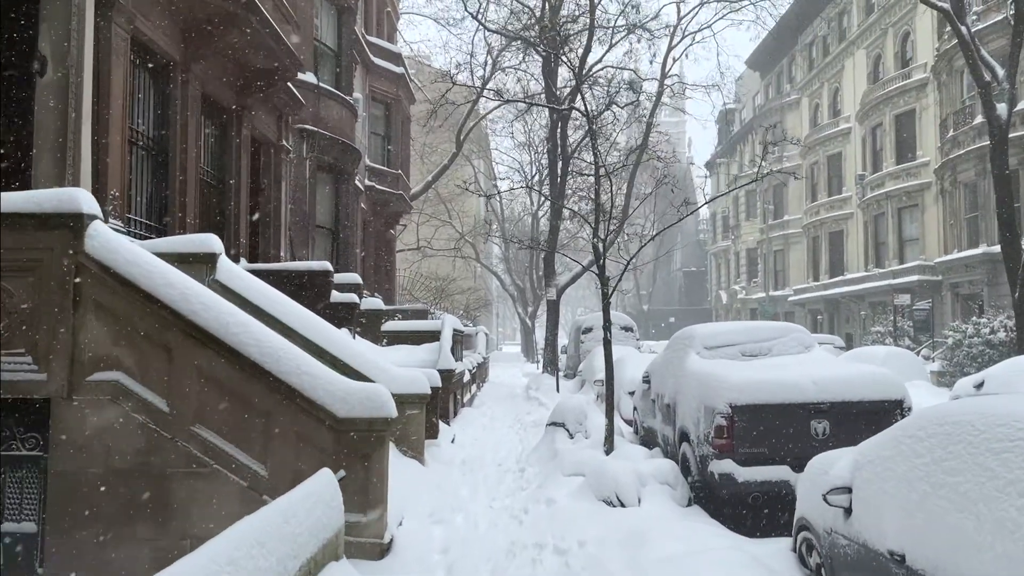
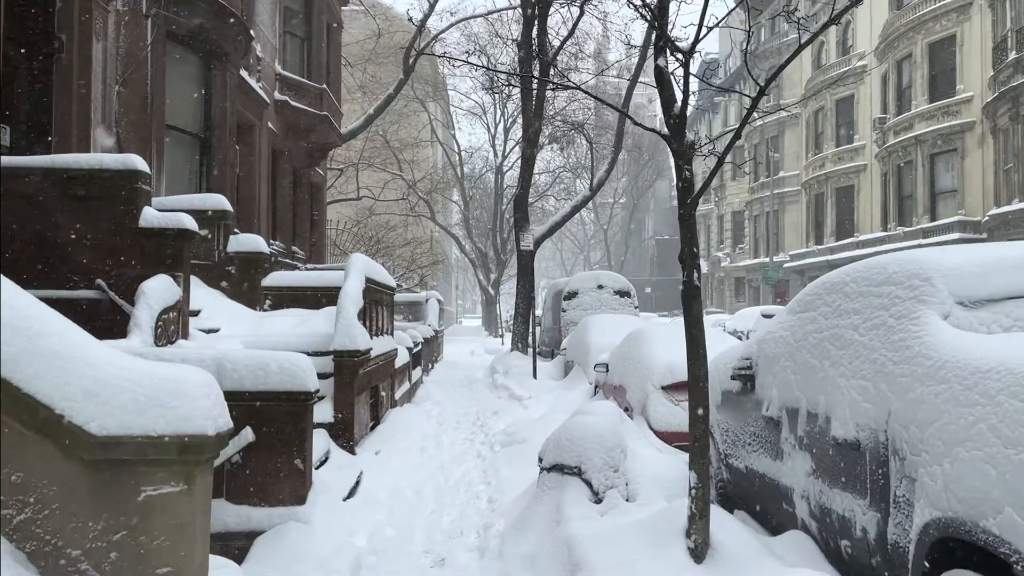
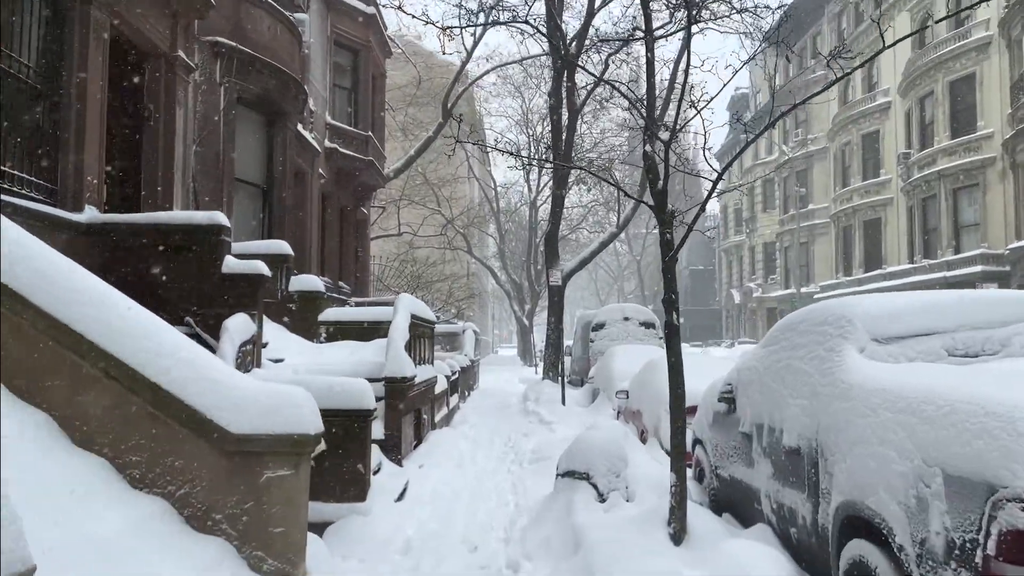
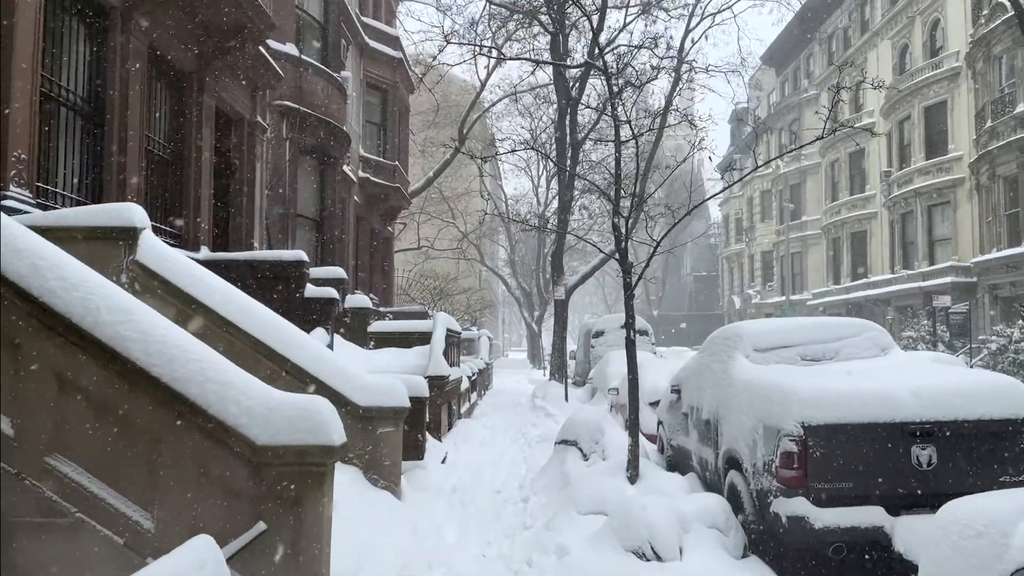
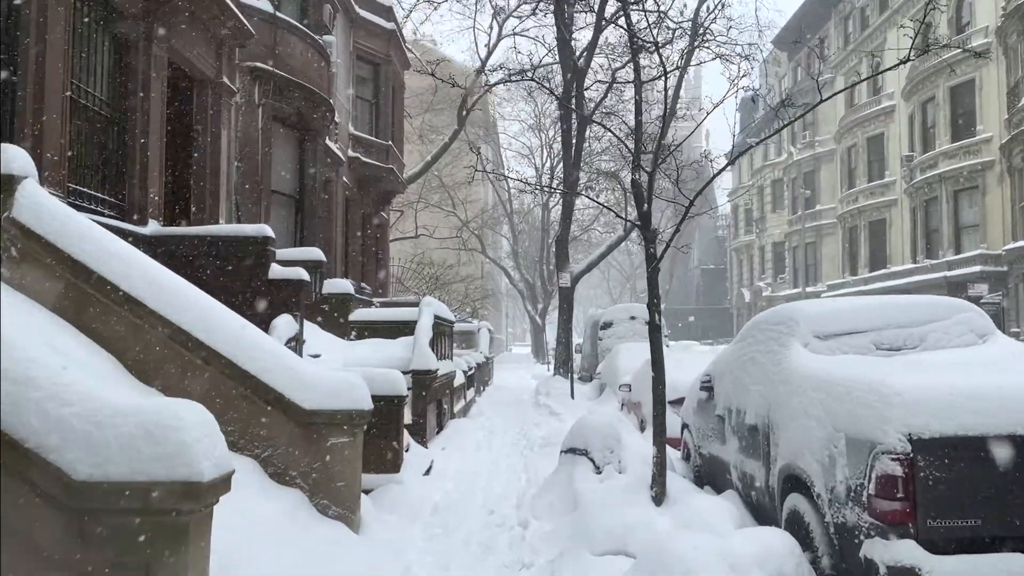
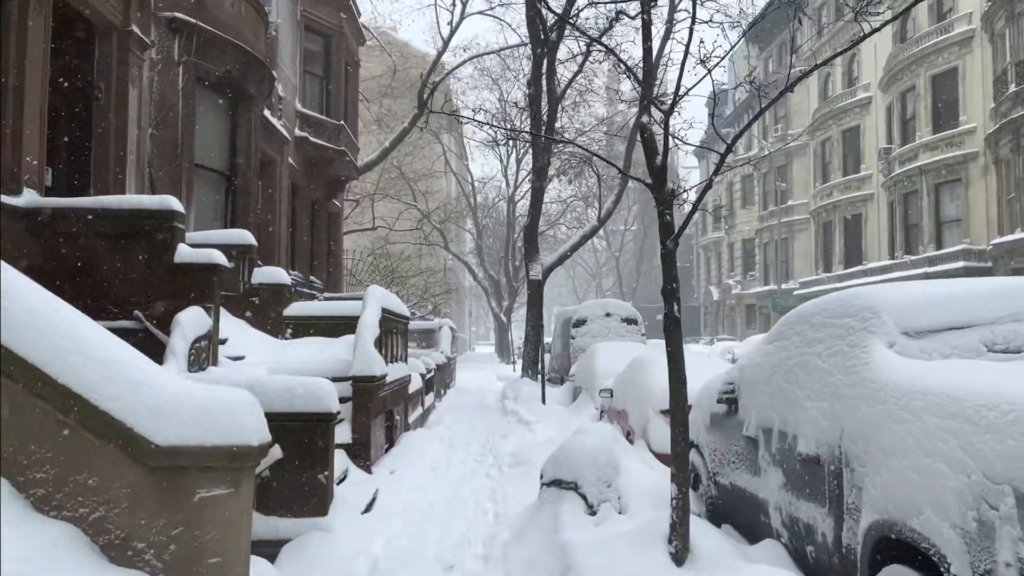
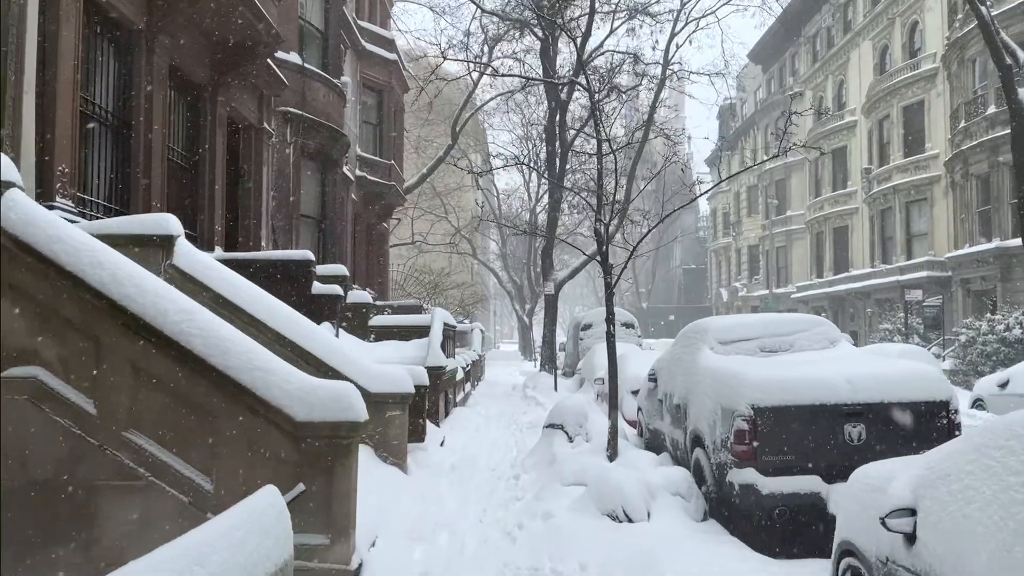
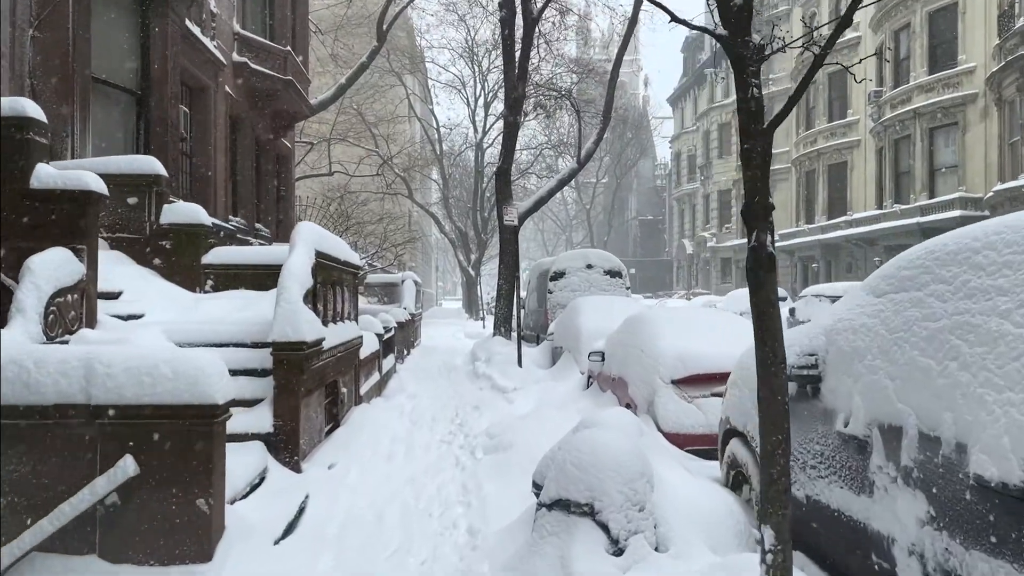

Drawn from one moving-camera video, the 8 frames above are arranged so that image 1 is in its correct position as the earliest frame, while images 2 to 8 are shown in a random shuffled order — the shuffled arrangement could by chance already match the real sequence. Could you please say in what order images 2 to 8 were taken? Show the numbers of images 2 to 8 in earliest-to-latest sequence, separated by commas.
7, 4, 5, 3, 6, 2, 8
